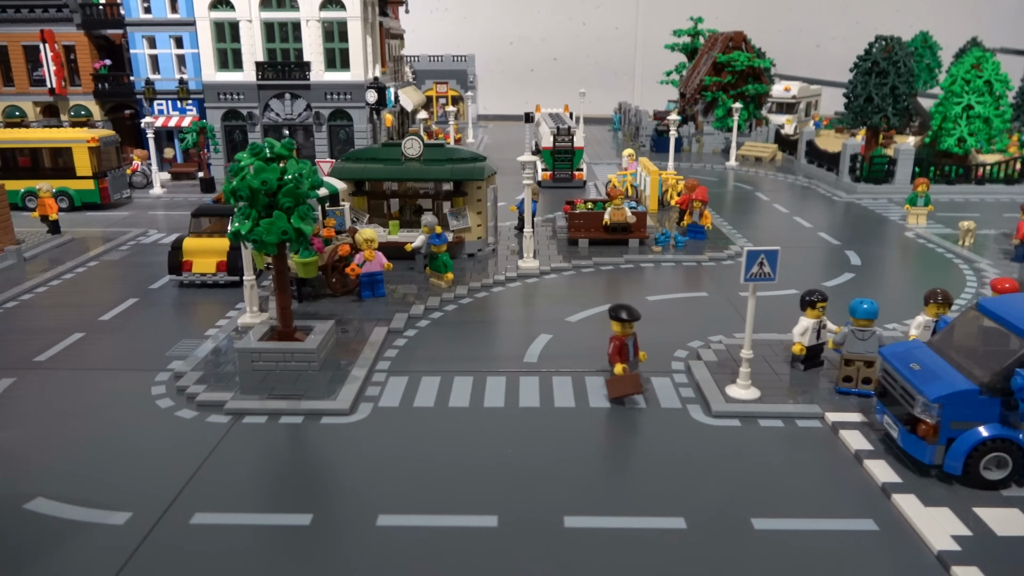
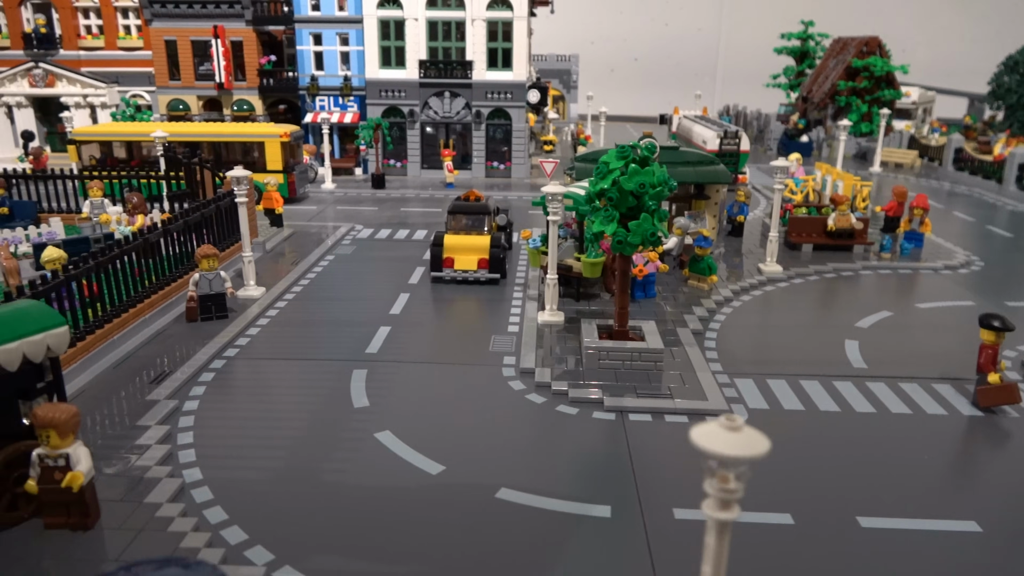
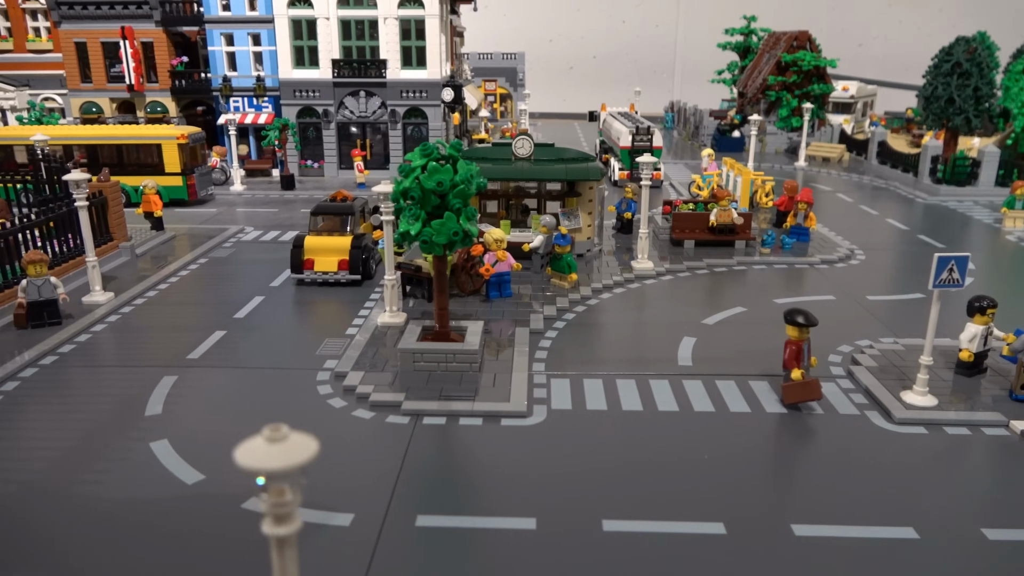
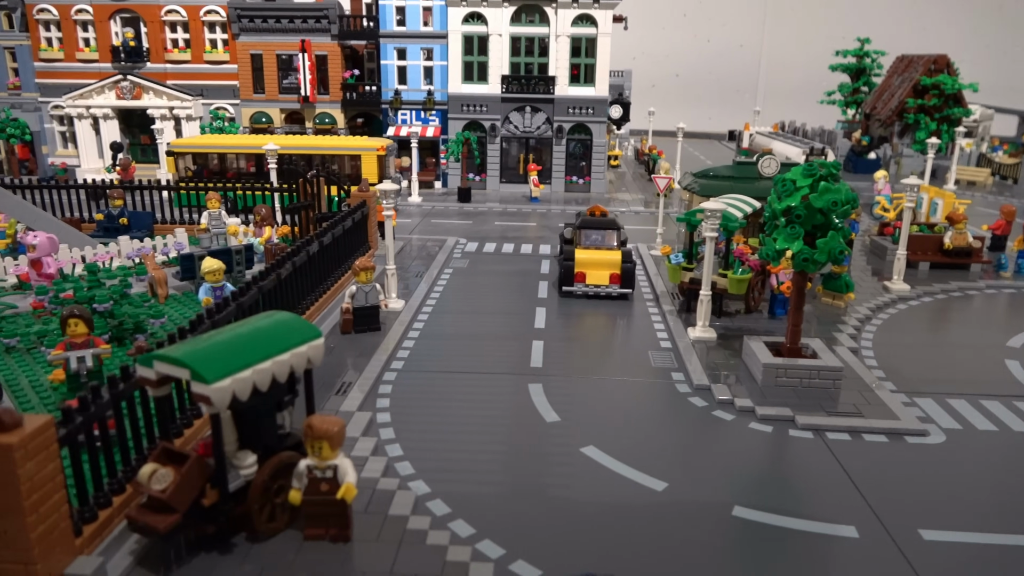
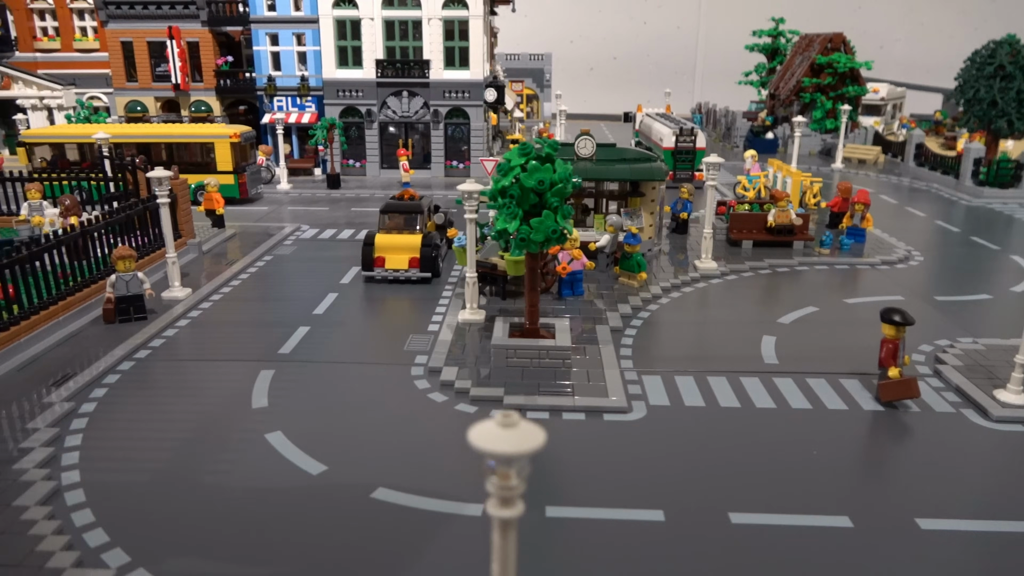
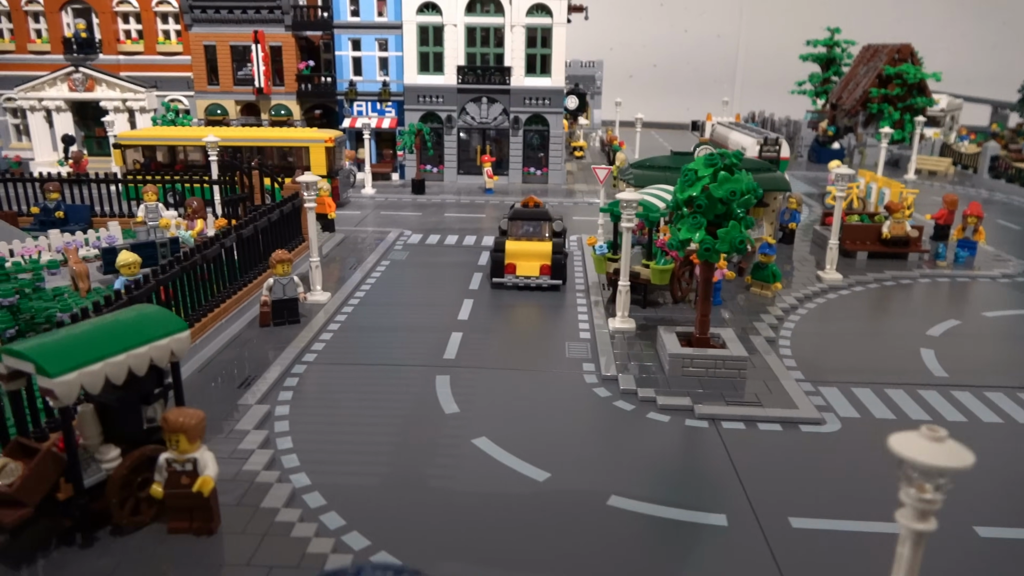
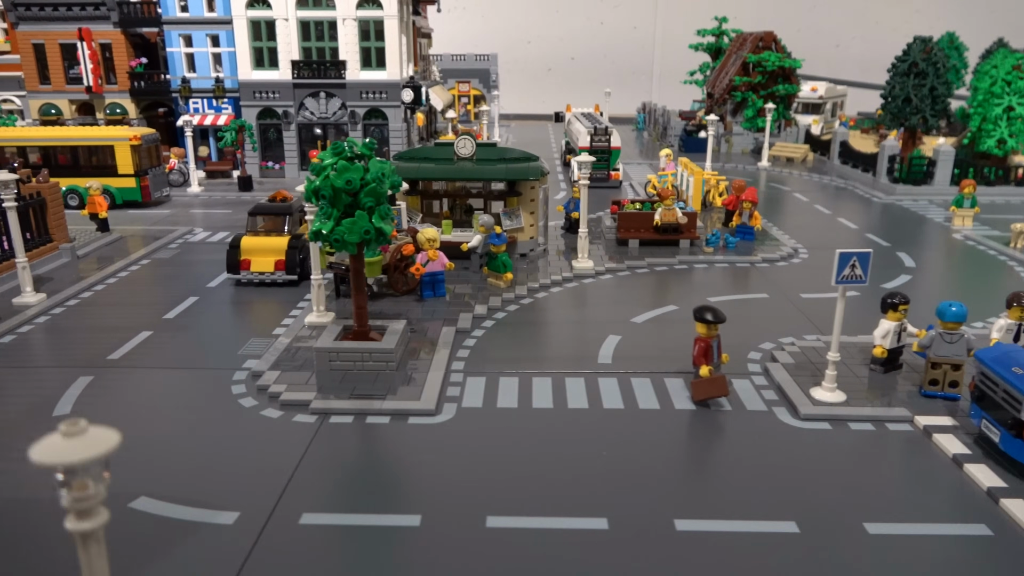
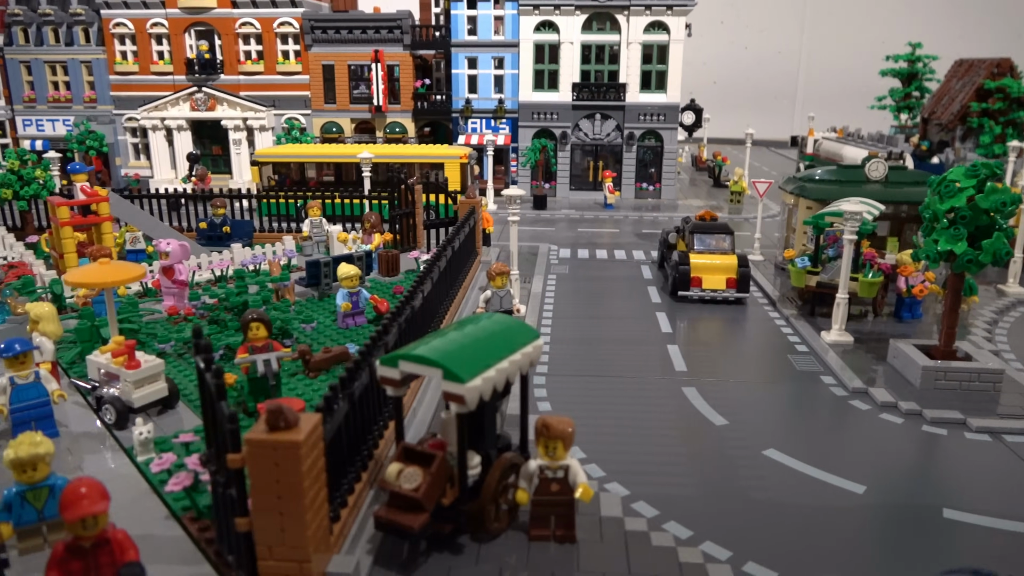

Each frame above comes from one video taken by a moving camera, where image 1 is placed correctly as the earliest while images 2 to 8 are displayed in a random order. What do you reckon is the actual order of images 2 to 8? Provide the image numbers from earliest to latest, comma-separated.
7, 3, 5, 2, 6, 4, 8
